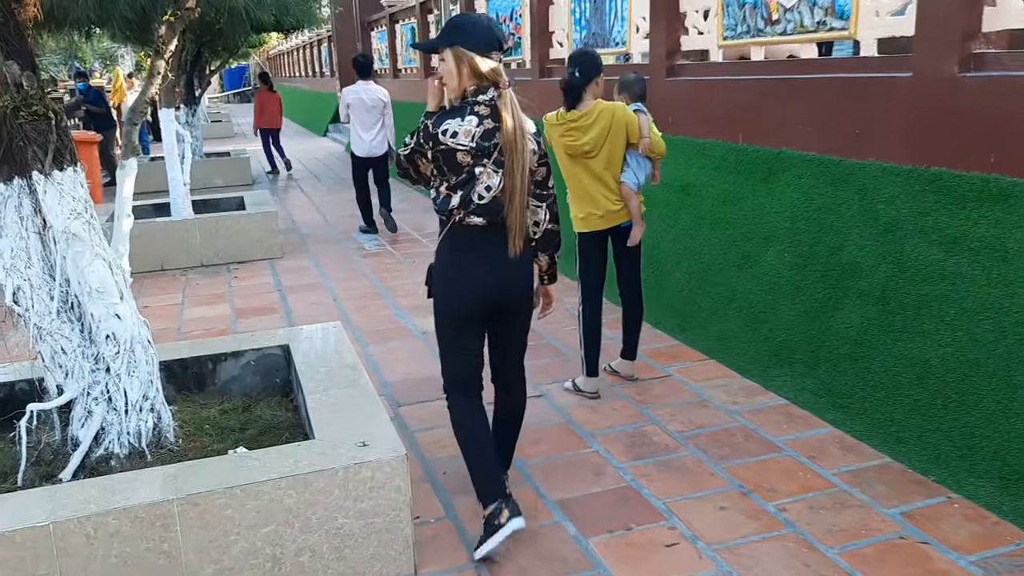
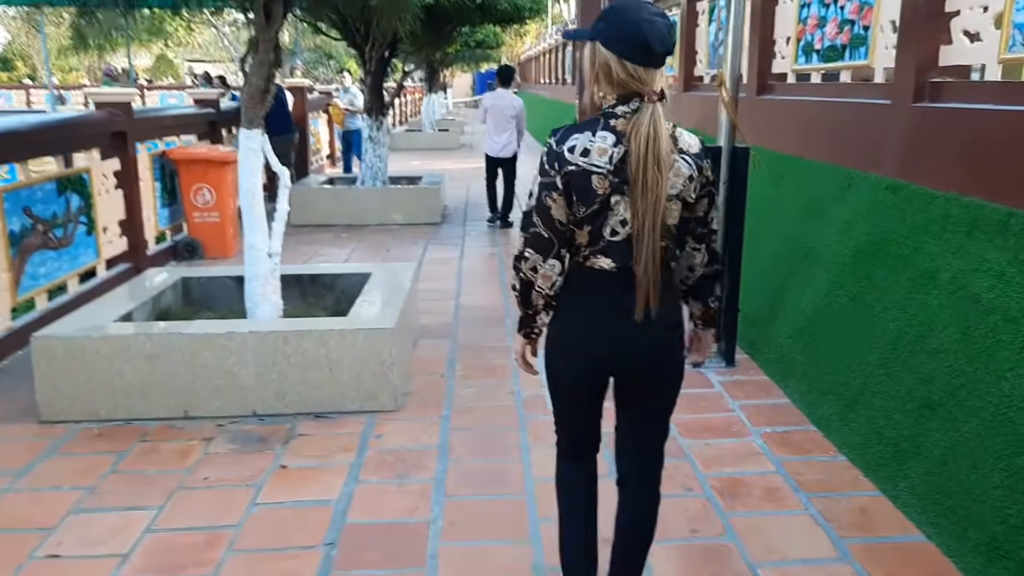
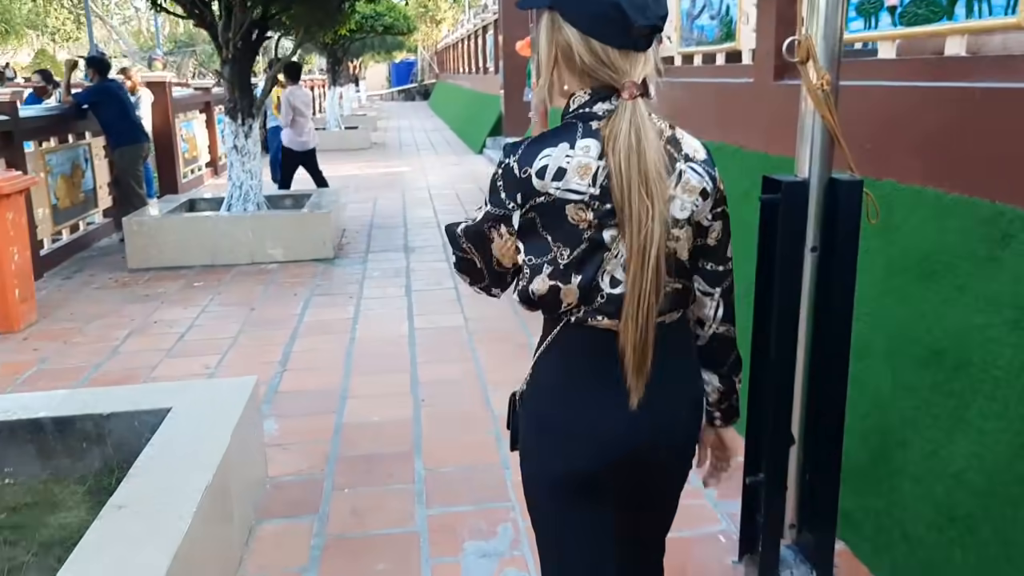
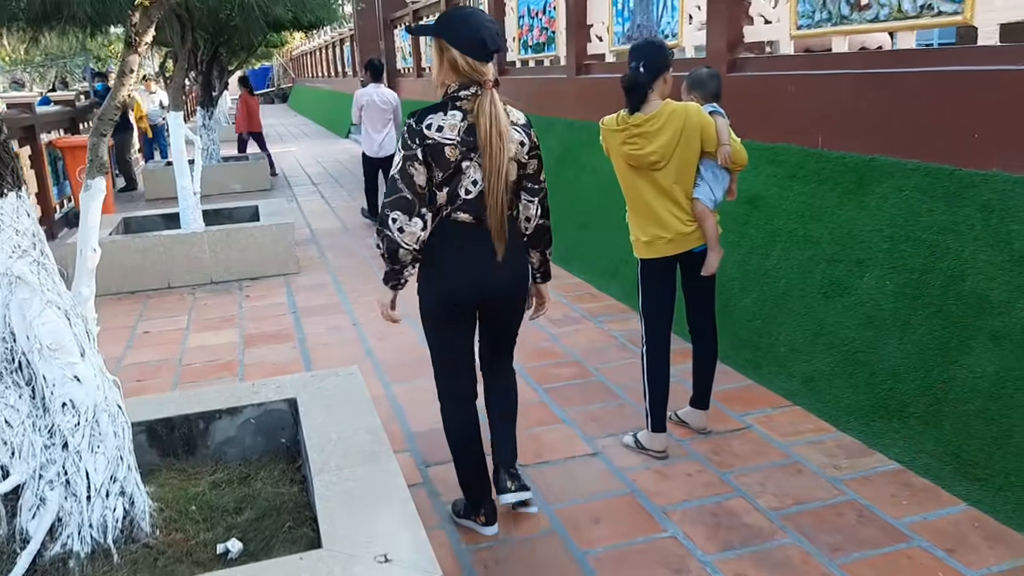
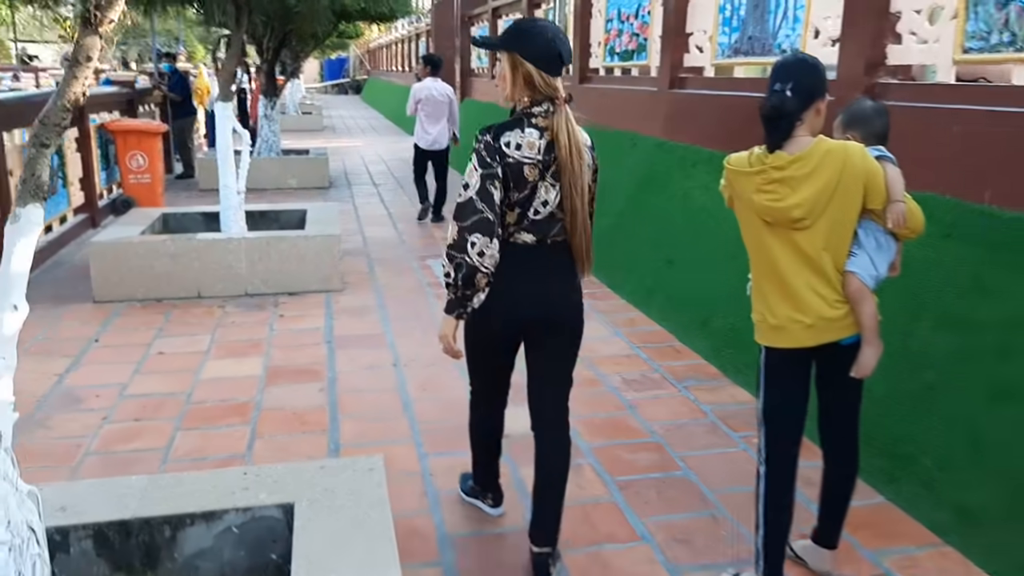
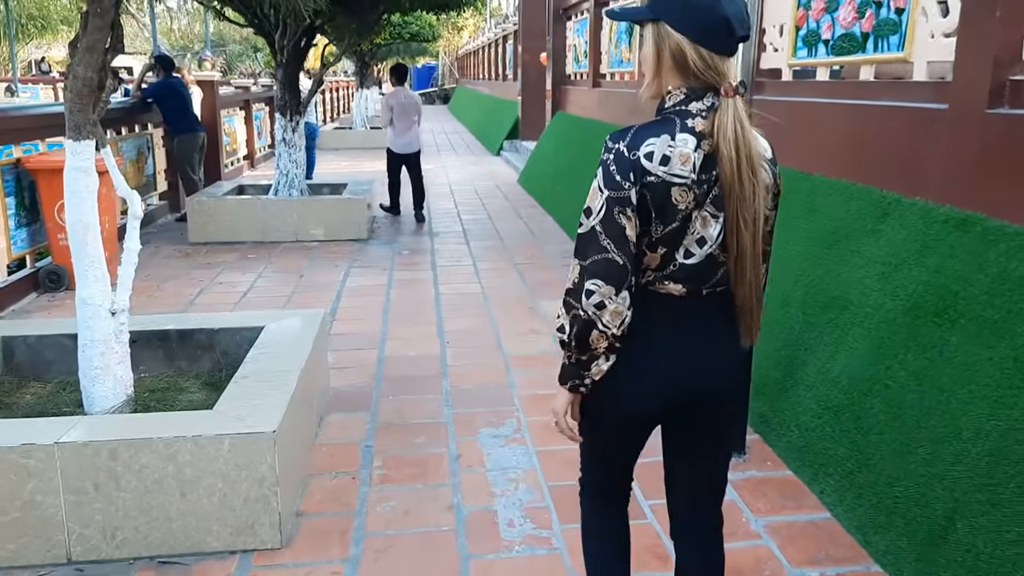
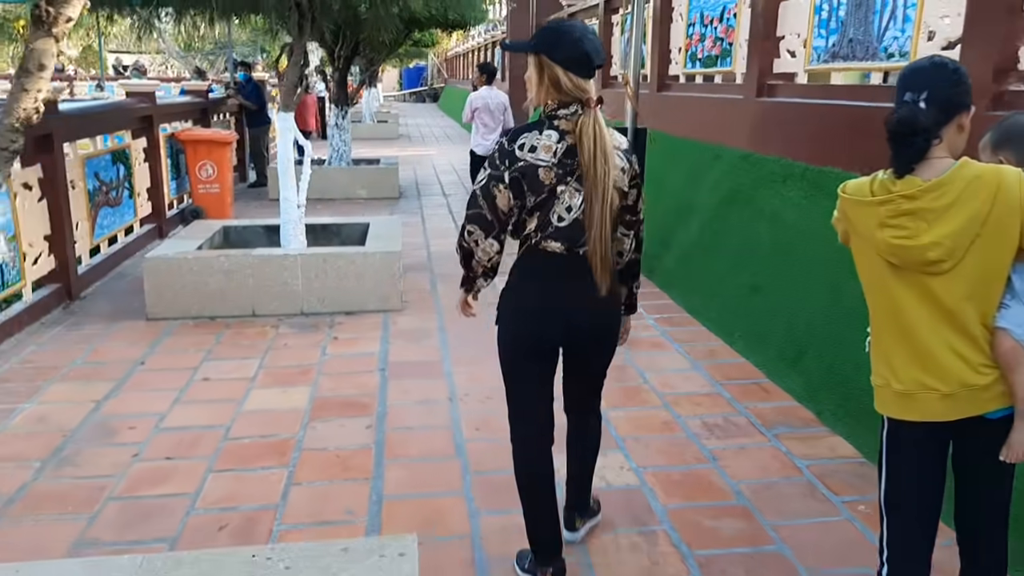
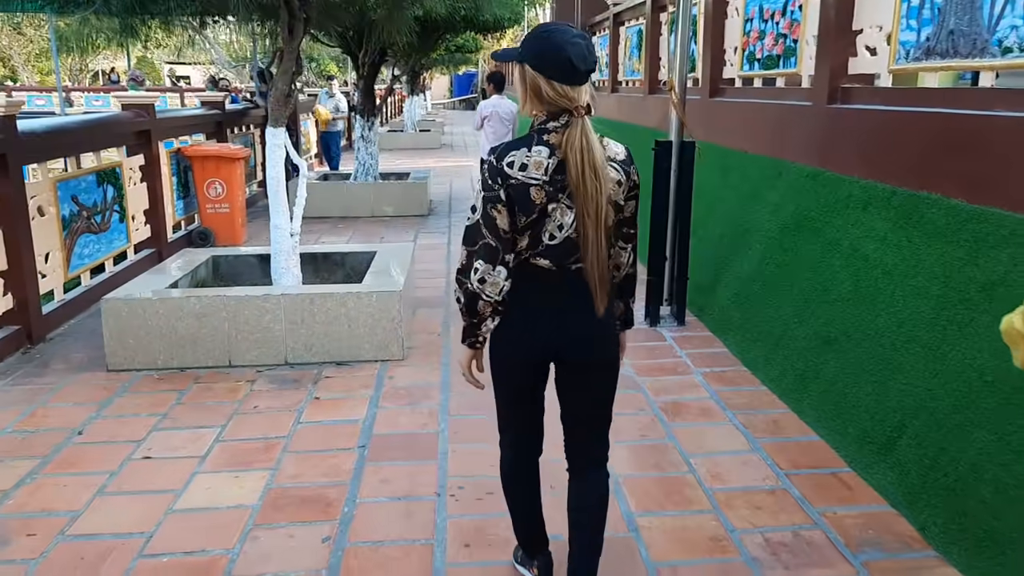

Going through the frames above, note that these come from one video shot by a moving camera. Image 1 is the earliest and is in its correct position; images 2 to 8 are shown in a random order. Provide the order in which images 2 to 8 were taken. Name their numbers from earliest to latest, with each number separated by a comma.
4, 5, 7, 8, 2, 6, 3
